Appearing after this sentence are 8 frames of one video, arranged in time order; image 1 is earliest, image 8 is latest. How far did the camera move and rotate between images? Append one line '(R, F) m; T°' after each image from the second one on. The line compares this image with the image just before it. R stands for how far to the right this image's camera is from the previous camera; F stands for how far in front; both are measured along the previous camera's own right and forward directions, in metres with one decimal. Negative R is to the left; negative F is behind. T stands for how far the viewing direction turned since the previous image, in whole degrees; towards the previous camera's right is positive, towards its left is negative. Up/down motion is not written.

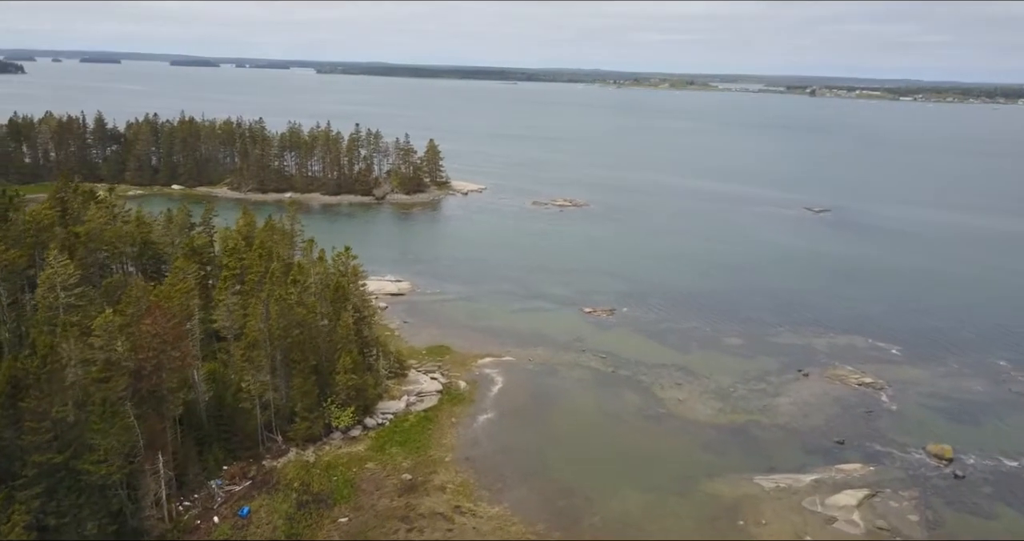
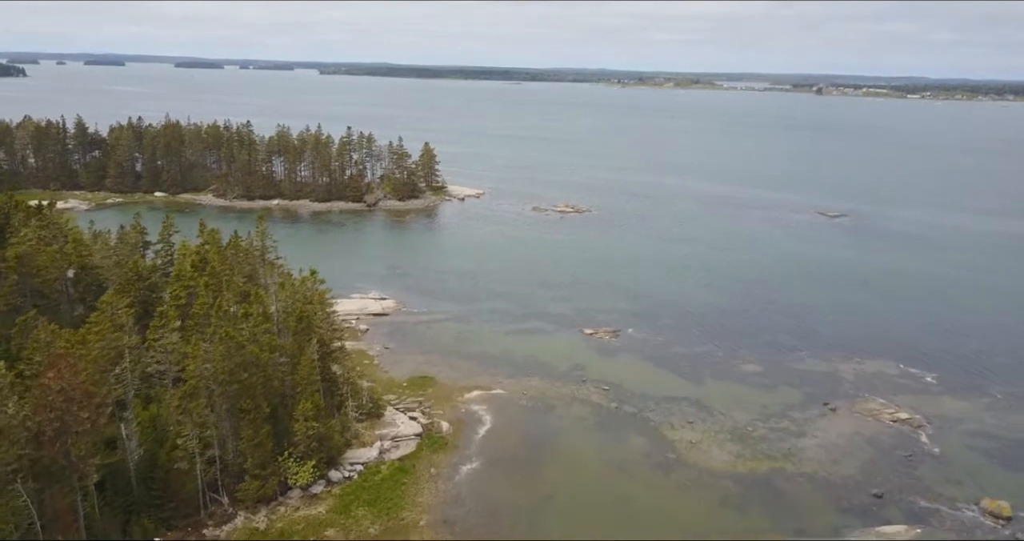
(+0.7, +4.4) m; 0°
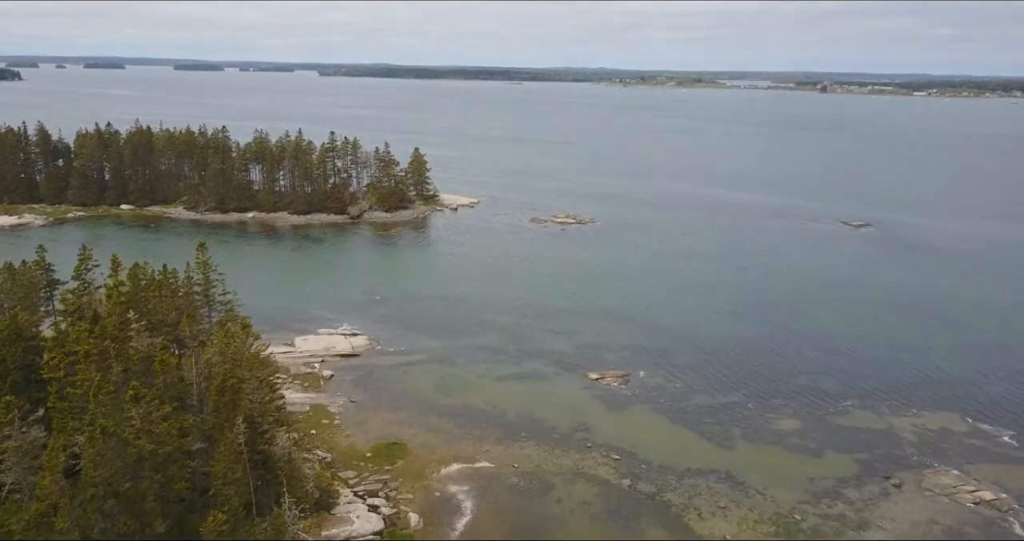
(+0.7, +7.0) m; 0°
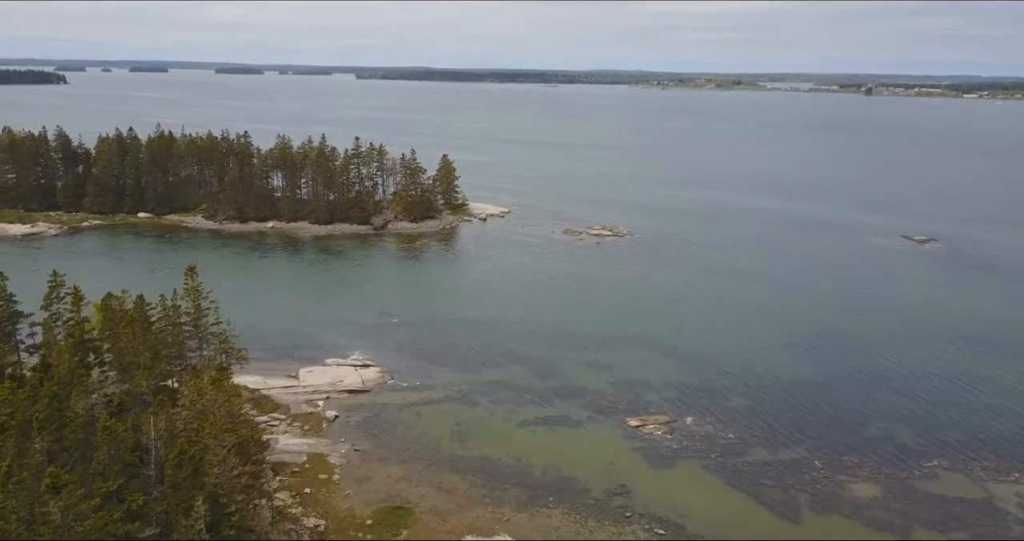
(+0.3, +4.7) m; -3°
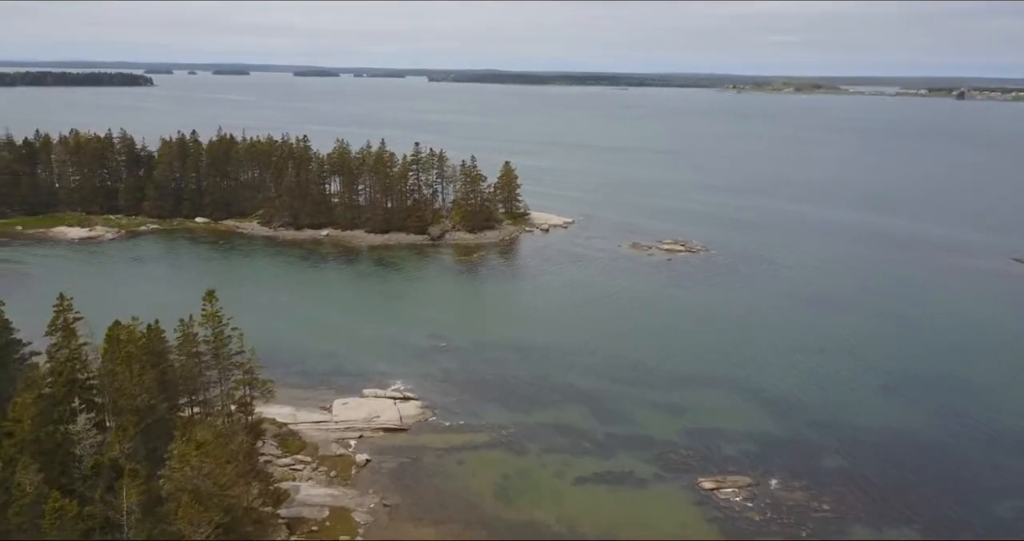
(+0.3, +4.3) m; -5°
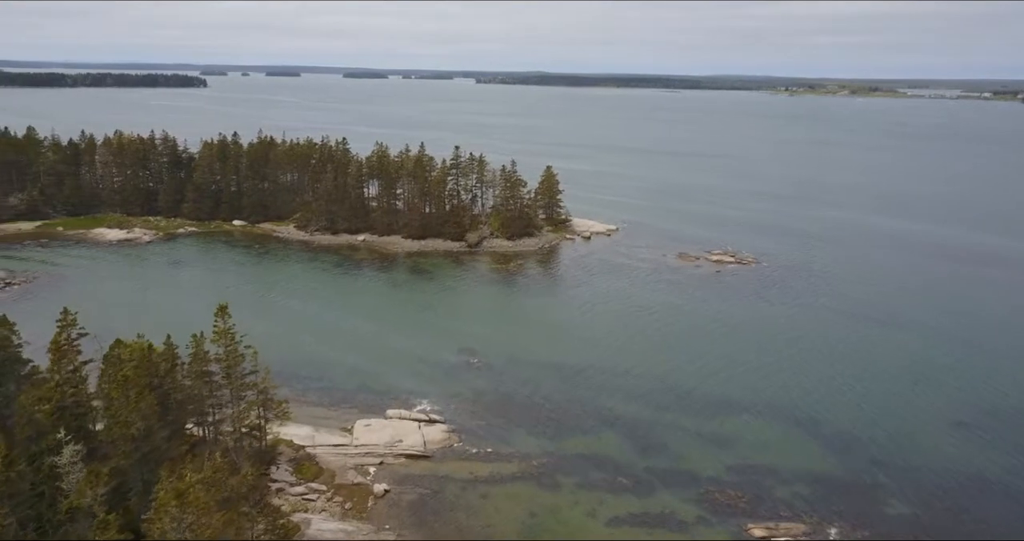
(+0.4, +2.4) m; -3°
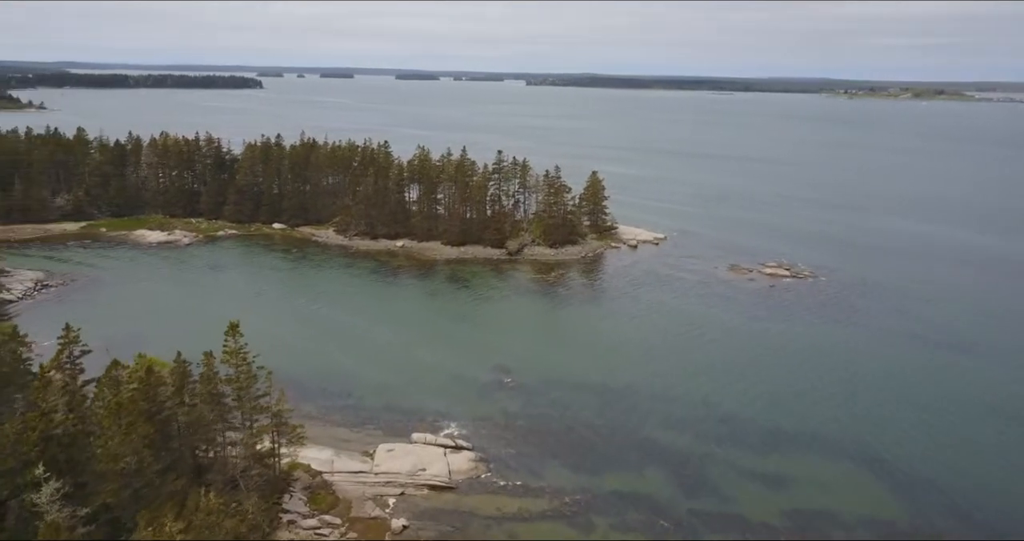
(+0.5, +2.4) m; -4°
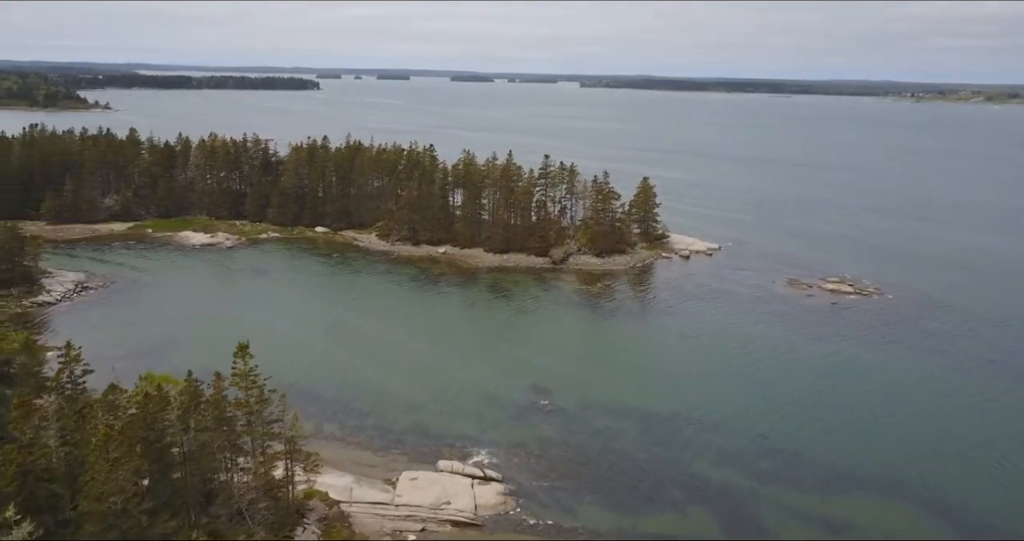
(+0.6, +2.4) m; -4°
